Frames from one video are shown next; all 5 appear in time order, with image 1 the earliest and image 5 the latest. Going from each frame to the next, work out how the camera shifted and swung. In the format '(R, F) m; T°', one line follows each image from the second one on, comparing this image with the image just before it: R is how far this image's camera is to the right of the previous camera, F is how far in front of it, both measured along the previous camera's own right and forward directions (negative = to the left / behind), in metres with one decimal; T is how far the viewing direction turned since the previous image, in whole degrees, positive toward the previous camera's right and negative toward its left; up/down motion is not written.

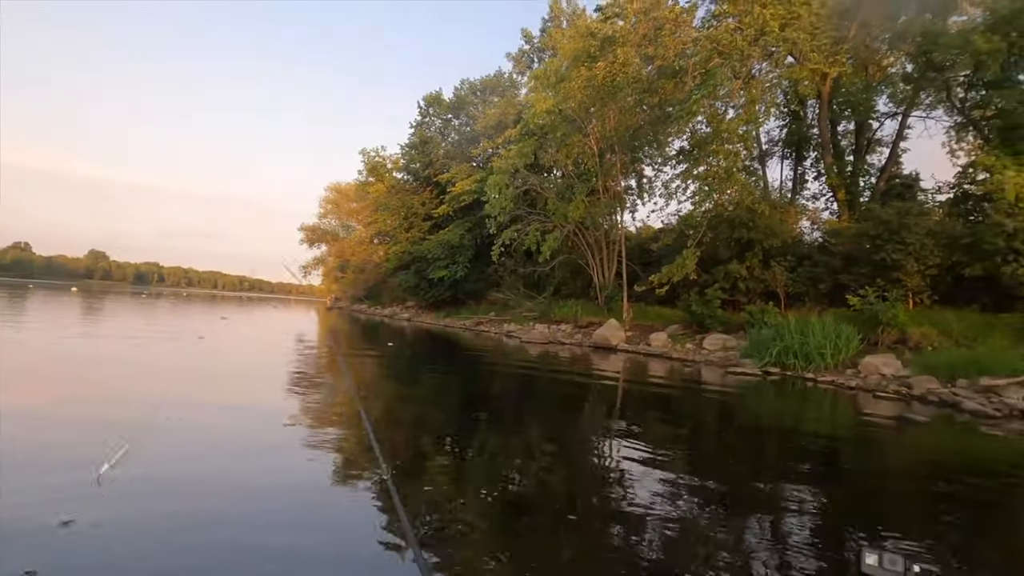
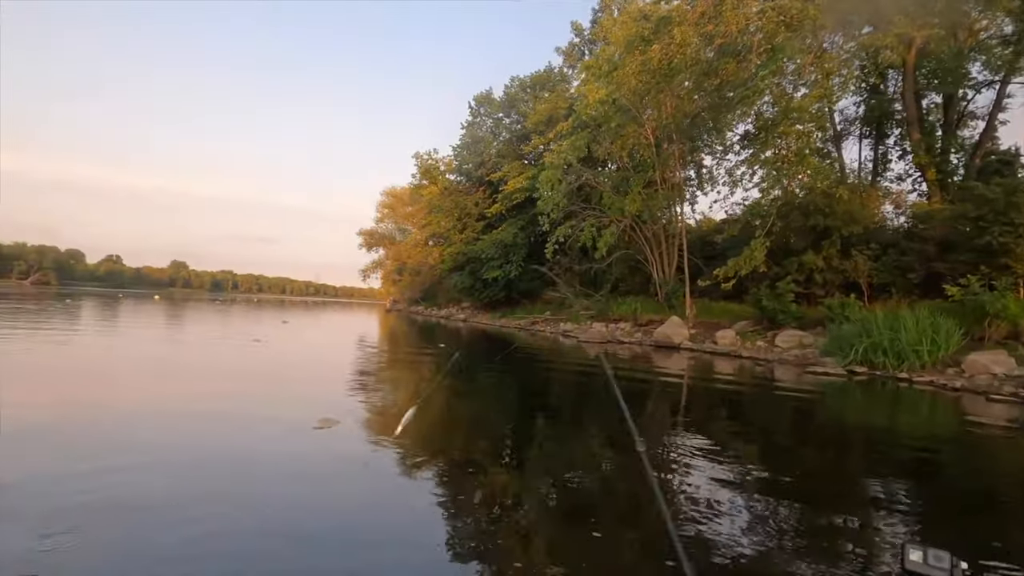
(0.0, +0.6) m; -5°
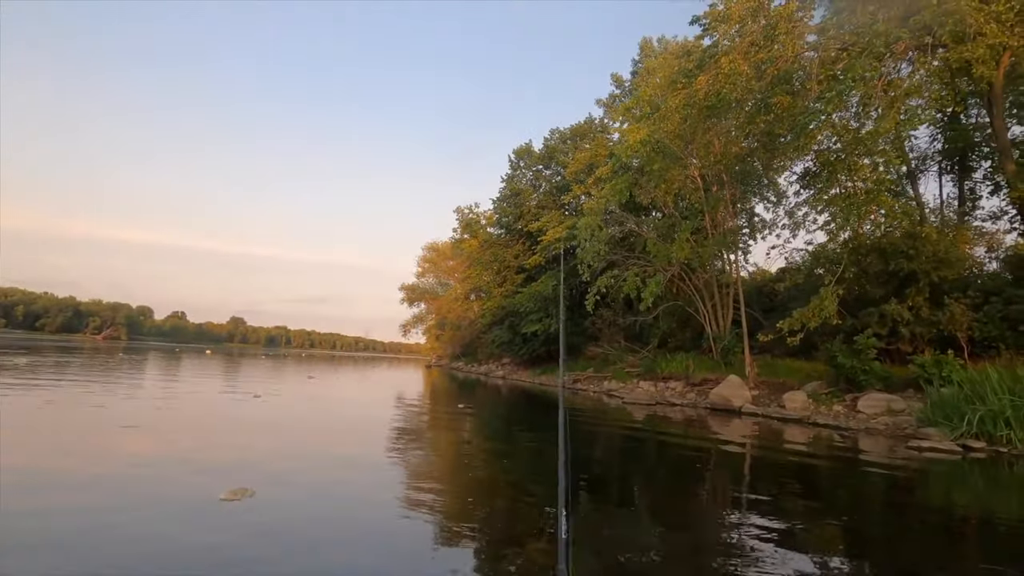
(+0.2, +1.4) m; -4°
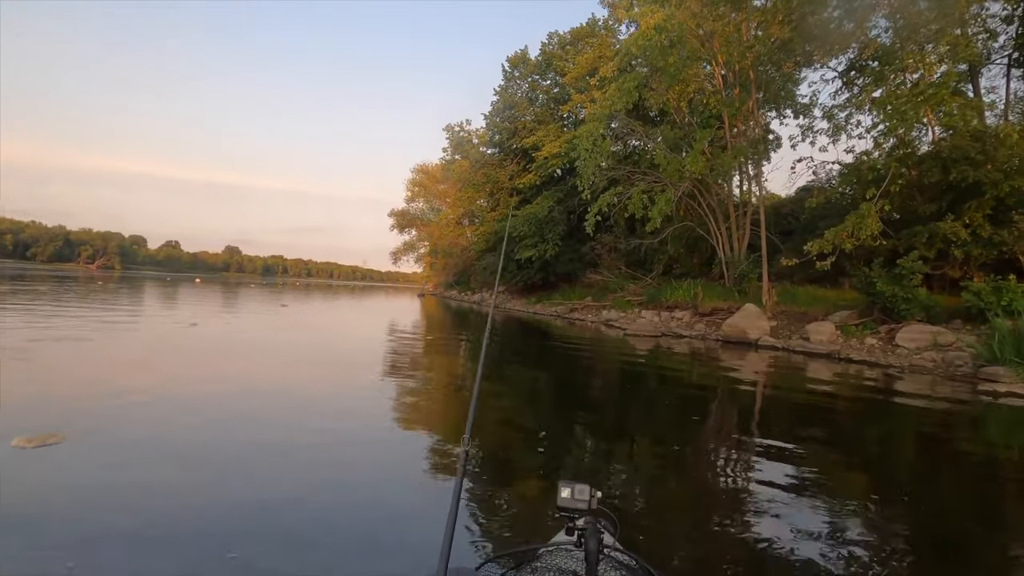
(+0.1, +1.6) m; 0°
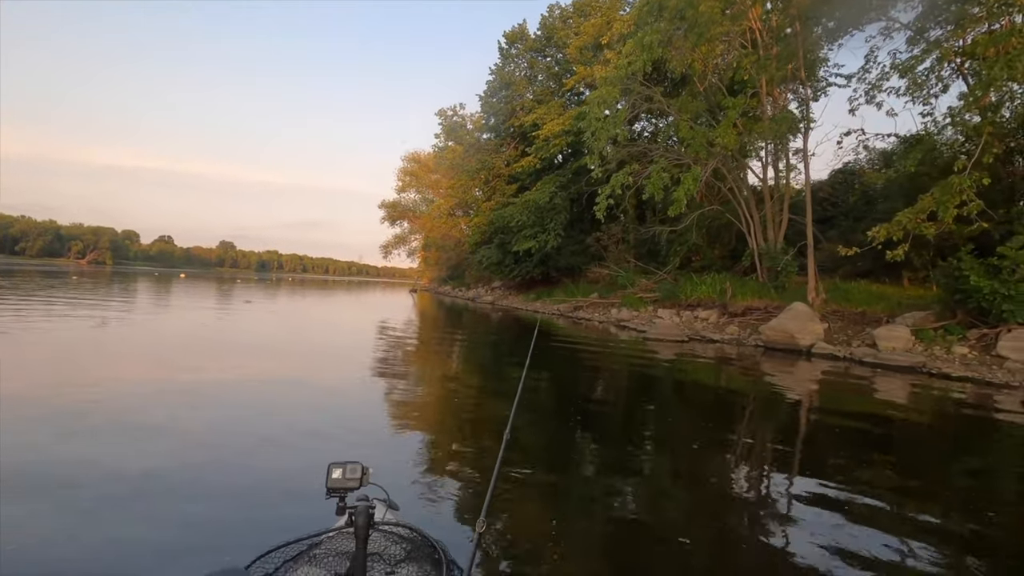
(0.0, +2.1) m; 0°
